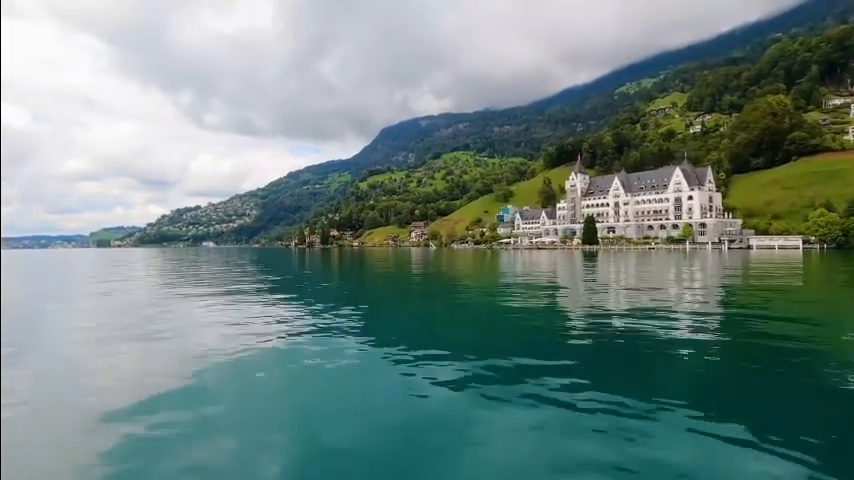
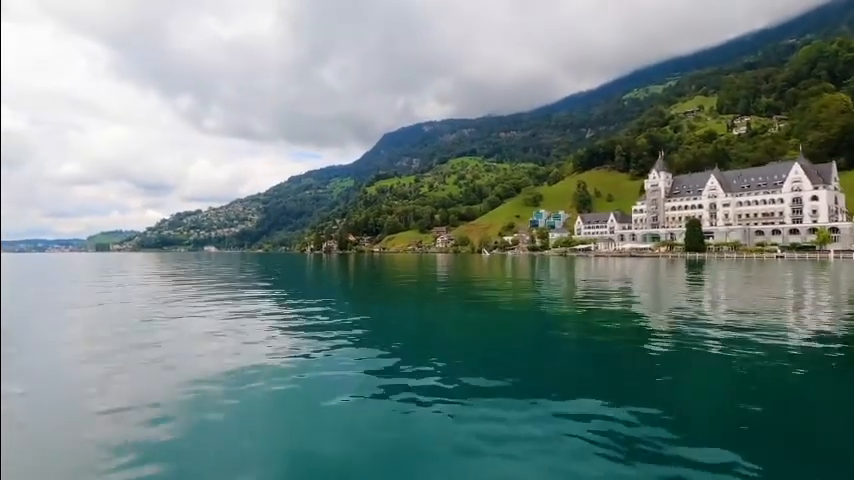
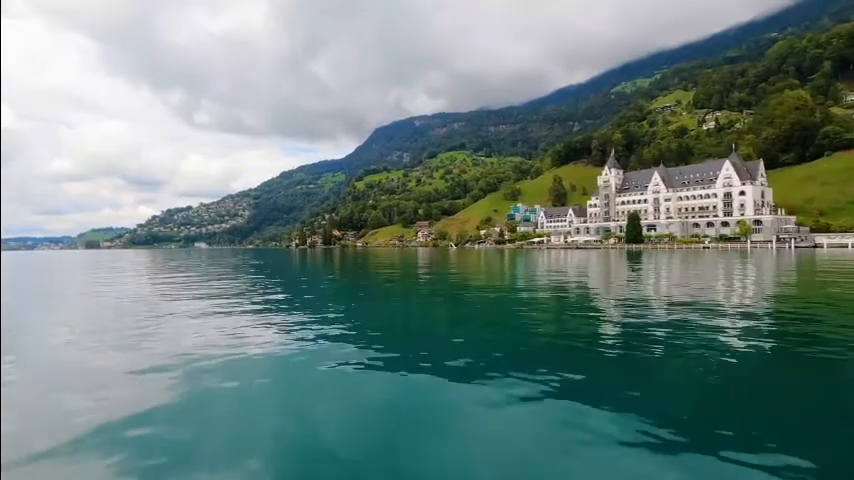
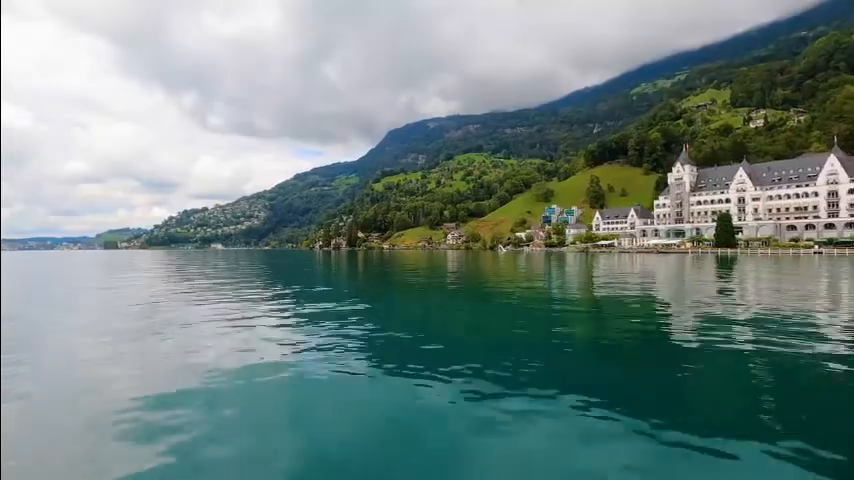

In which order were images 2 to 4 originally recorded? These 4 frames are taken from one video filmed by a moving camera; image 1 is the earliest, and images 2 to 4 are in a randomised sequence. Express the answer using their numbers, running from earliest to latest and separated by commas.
3, 2, 4
